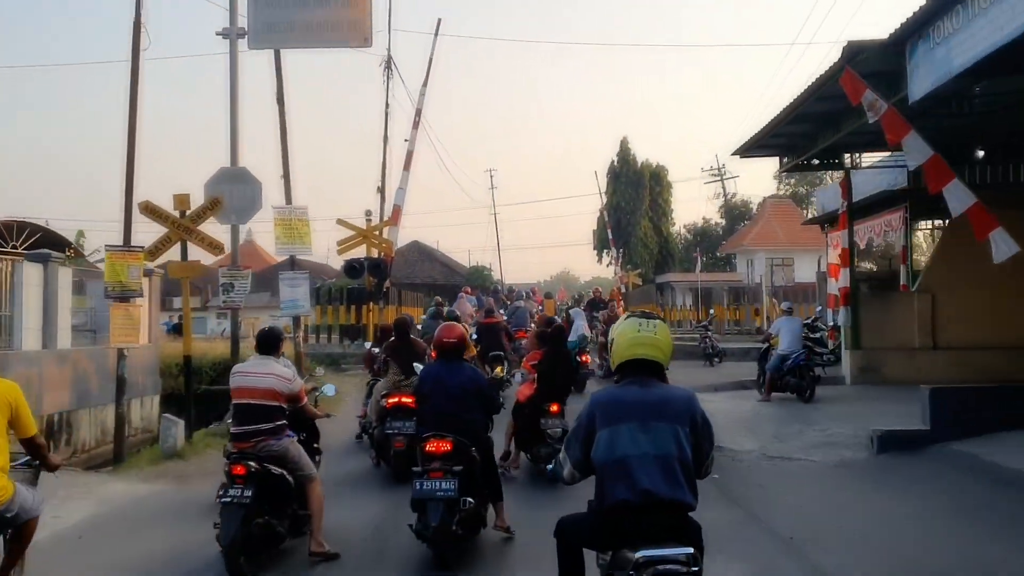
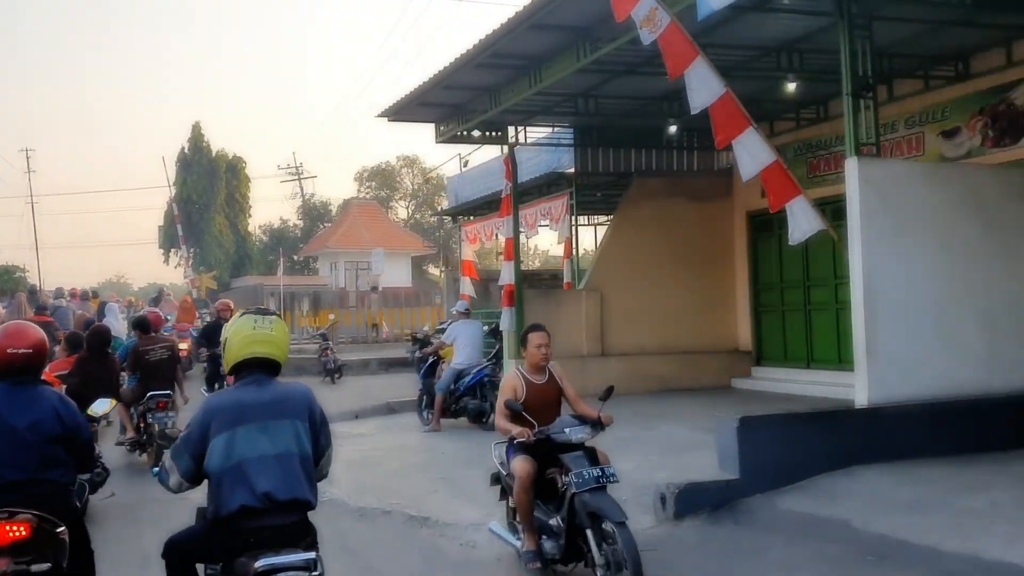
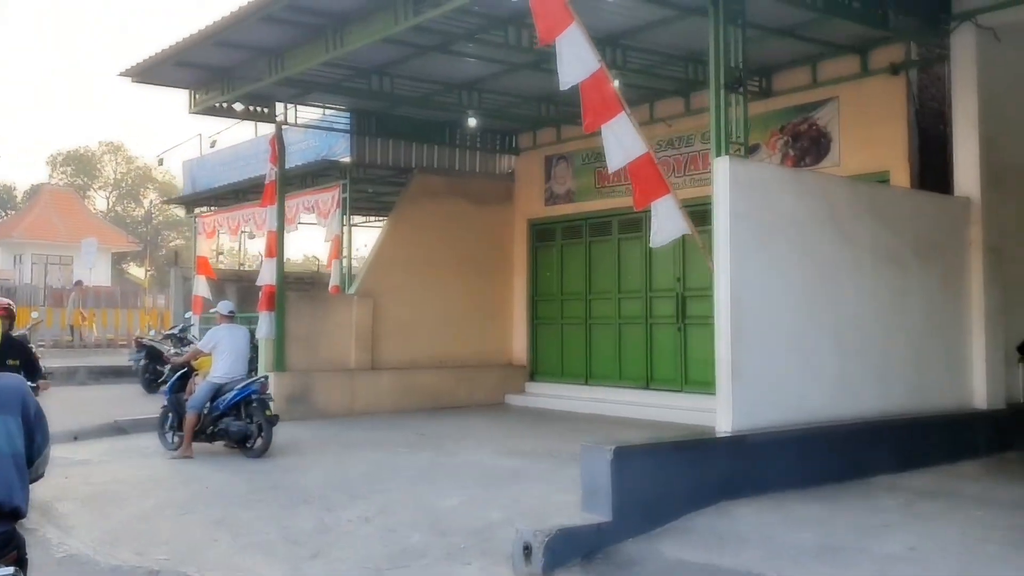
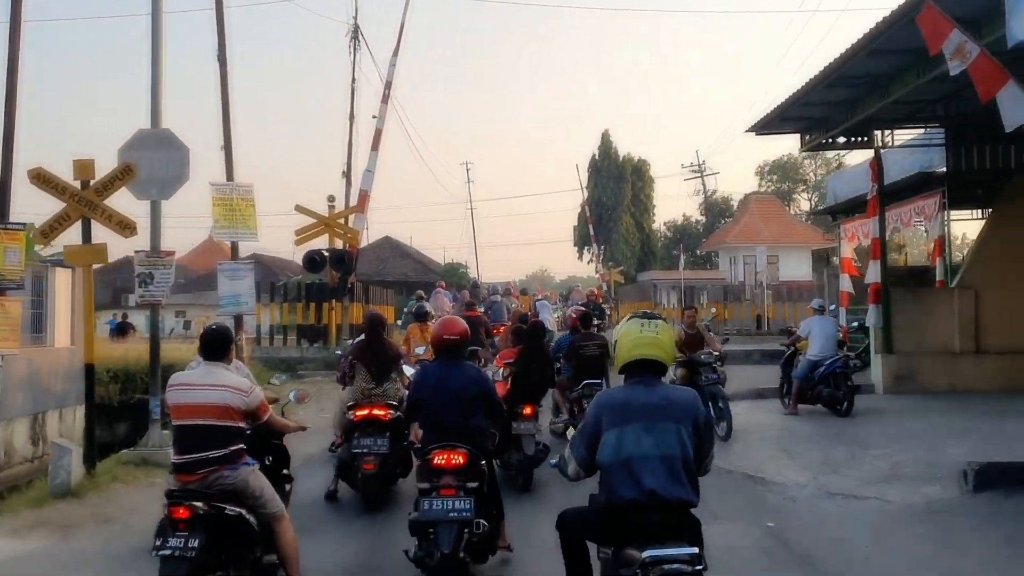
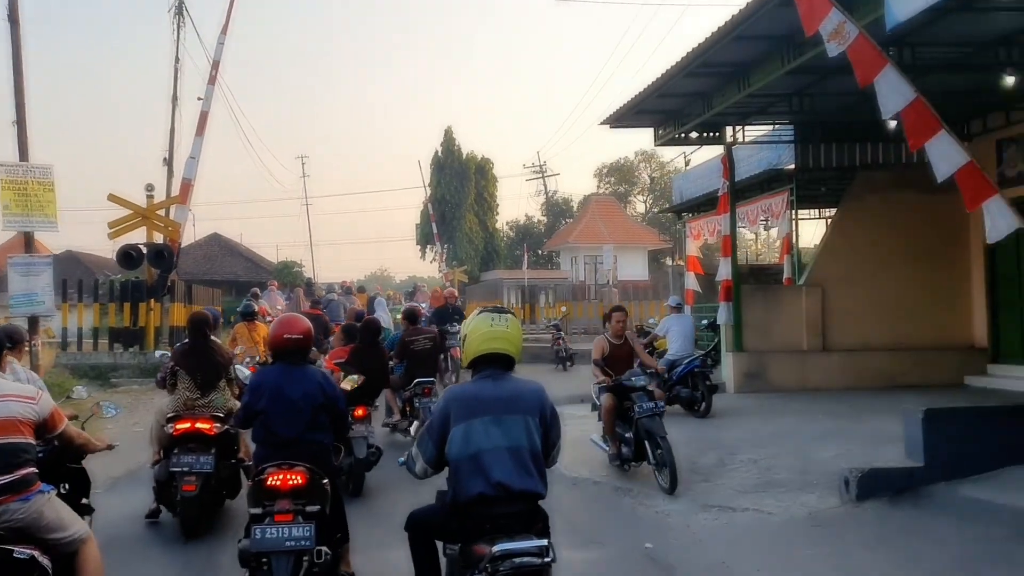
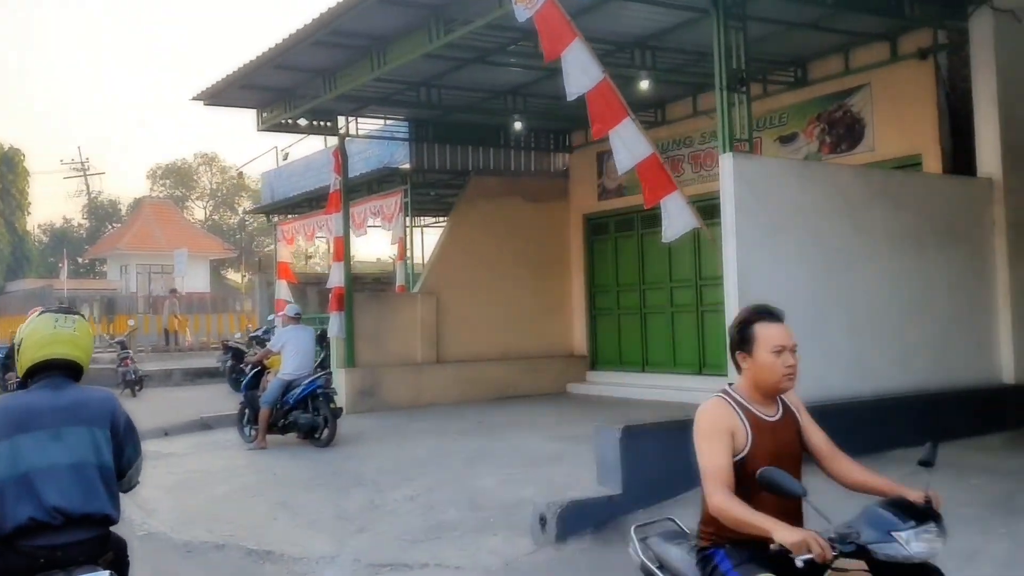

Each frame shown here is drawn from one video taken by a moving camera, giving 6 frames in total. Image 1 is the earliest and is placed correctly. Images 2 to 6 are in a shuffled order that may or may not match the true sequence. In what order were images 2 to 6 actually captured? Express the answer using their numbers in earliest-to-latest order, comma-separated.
4, 5, 2, 6, 3
